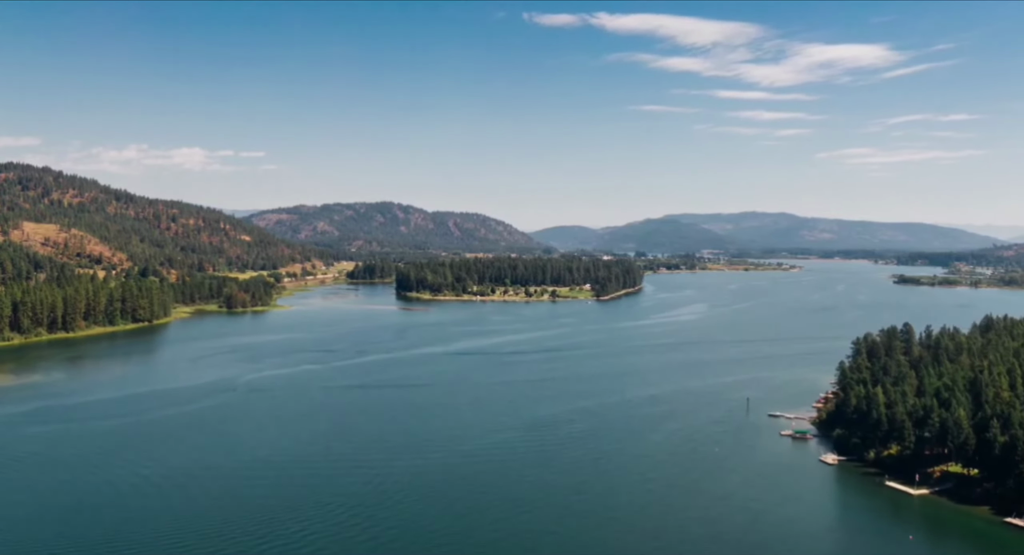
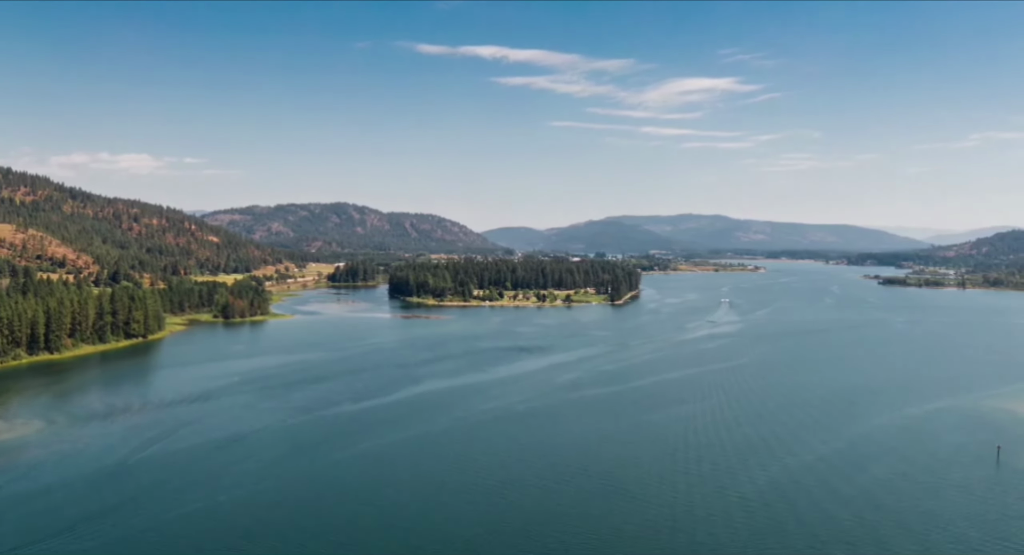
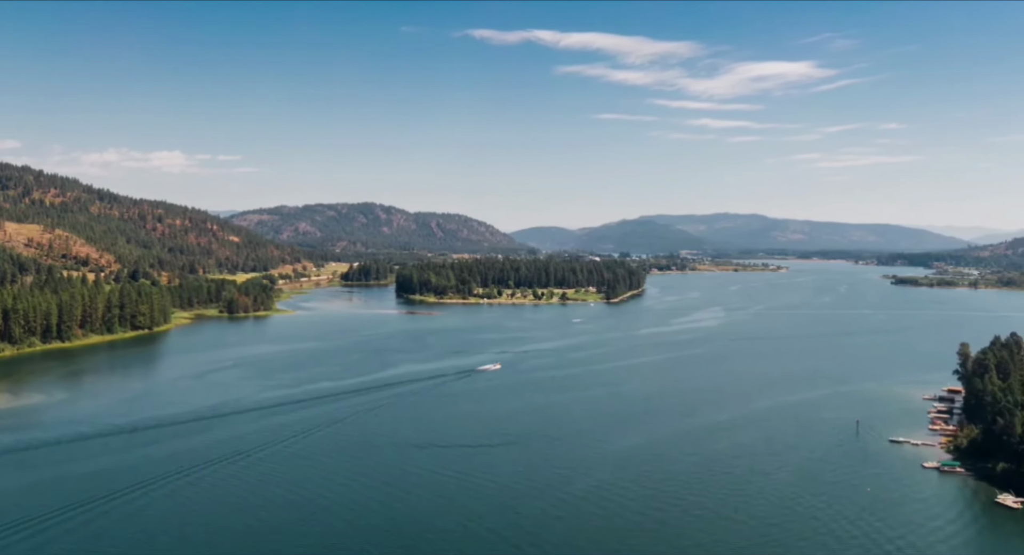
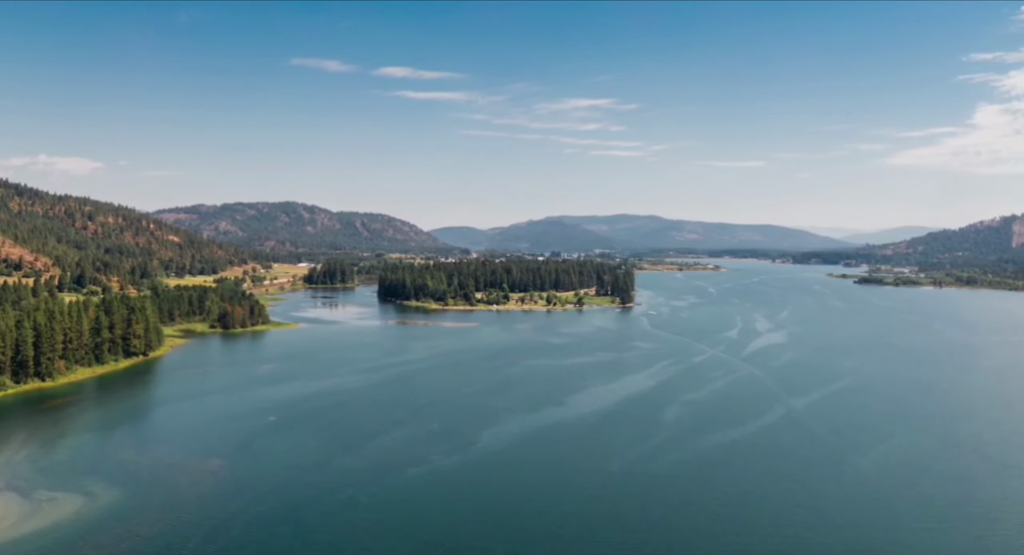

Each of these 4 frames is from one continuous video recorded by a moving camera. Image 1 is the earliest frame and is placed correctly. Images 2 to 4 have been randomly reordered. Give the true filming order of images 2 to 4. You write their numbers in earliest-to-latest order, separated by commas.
3, 2, 4
